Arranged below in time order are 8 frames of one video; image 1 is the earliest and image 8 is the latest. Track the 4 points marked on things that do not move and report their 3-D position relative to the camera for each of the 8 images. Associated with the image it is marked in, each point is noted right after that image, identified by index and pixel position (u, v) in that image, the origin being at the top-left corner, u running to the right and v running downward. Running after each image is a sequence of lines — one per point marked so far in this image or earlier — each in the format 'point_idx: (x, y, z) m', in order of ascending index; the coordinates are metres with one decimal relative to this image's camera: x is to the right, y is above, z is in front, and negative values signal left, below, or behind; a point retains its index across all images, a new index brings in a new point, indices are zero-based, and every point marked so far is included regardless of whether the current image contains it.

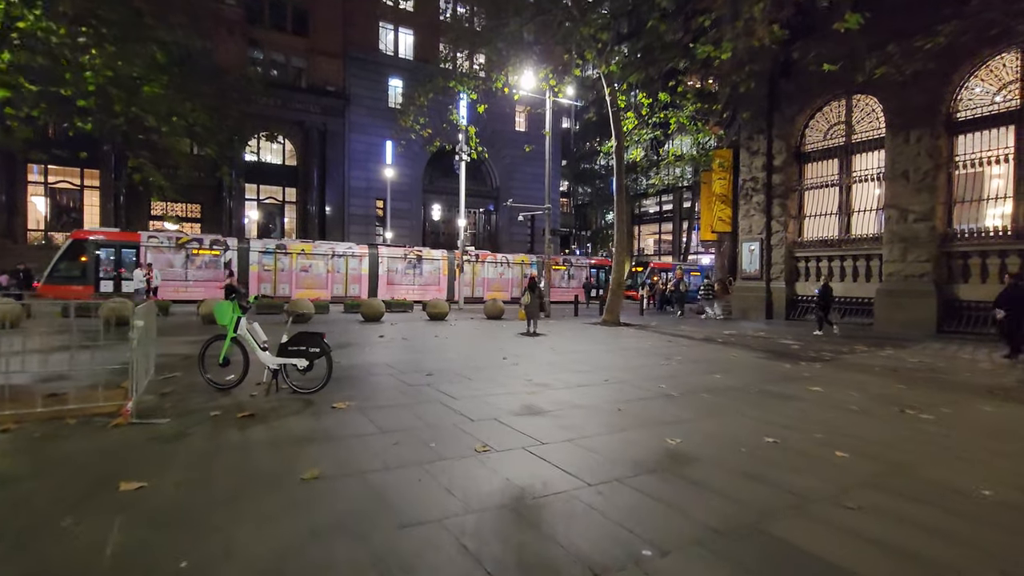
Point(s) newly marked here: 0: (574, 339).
0: (+1.7, -1.4, +14.6) m
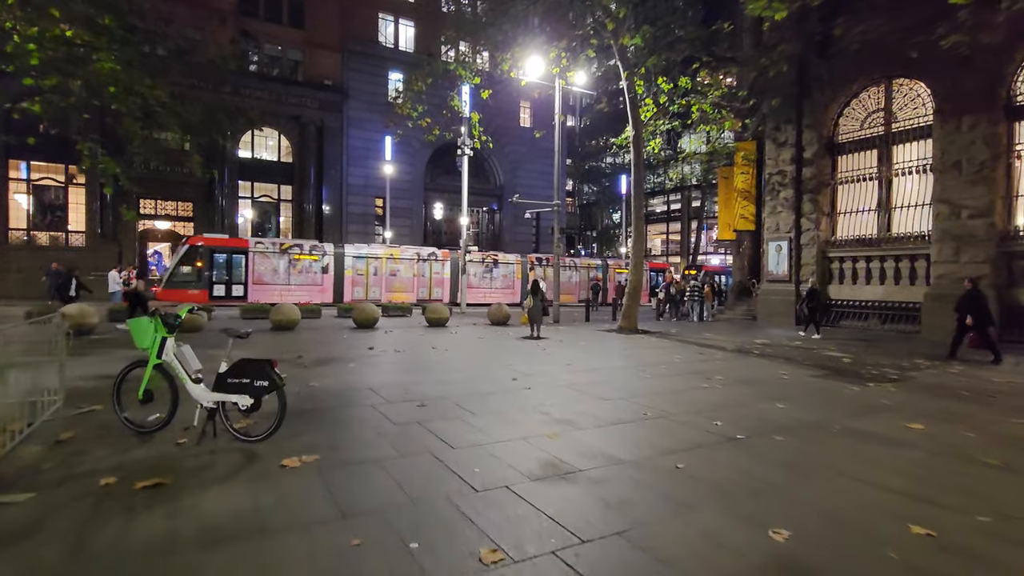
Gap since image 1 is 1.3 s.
0: (+1.9, -1.5, +12.8) m
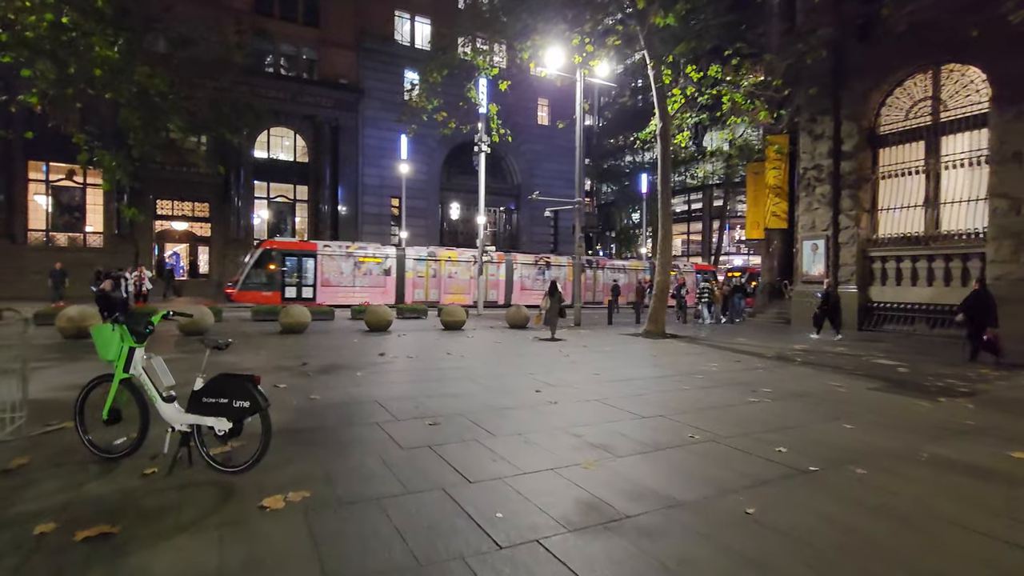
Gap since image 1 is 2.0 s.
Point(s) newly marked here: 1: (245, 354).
0: (+2.3, -1.5, +11.9) m
1: (-5.6, -1.3, +10.8) m
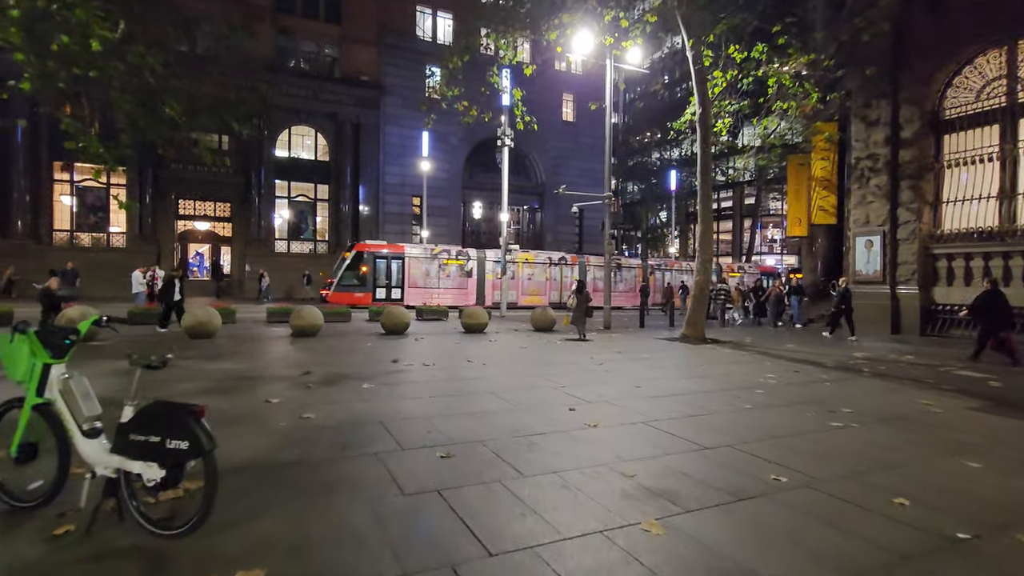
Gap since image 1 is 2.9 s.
0: (+2.9, -1.5, +10.6) m
1: (-5.0, -1.3, +9.9) m
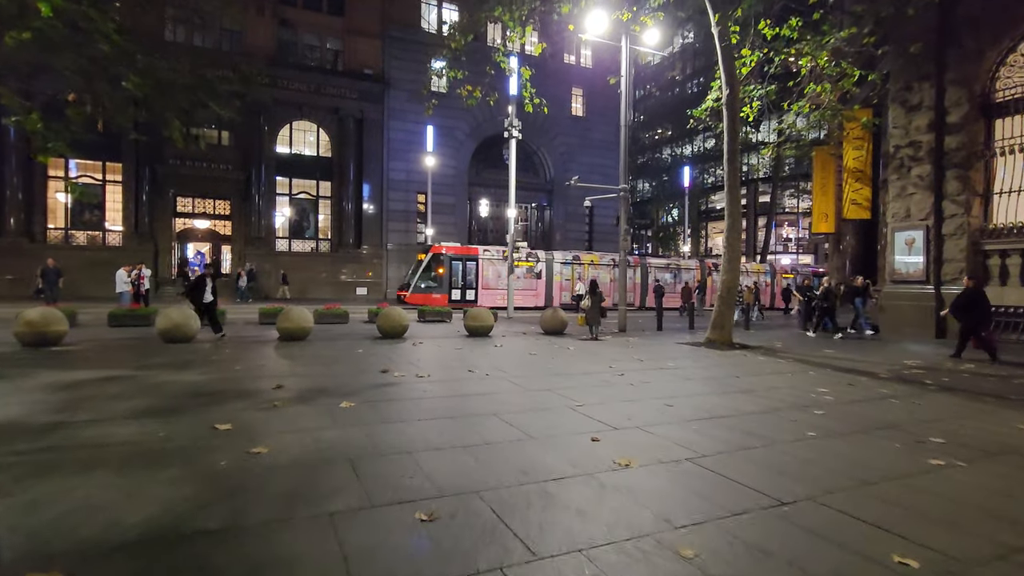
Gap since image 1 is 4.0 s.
0: (+3.0, -1.5, +9.3) m
1: (-4.9, -1.3, +8.6) m
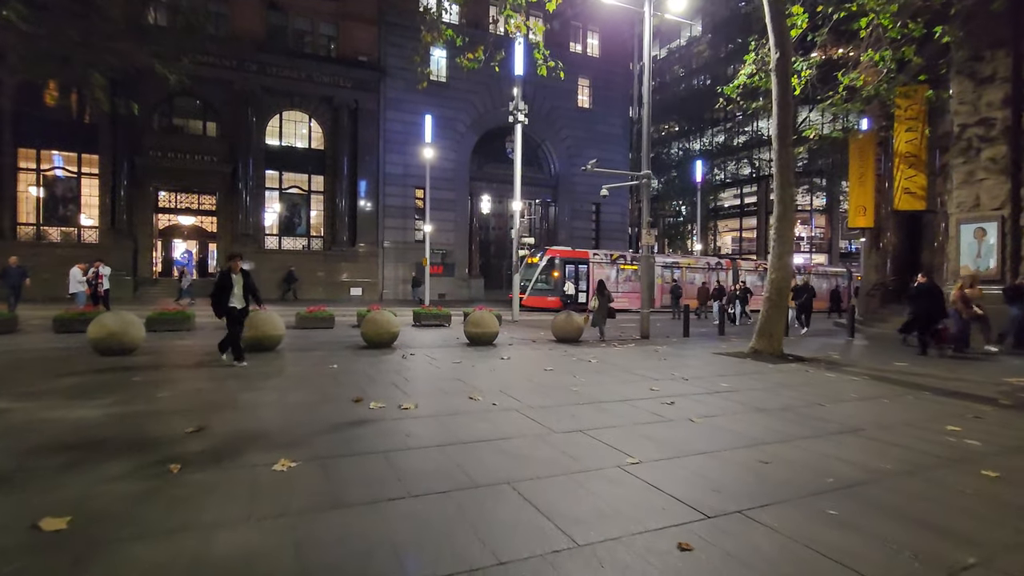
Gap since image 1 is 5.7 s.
0: (+3.2, -1.5, +7.2) m
1: (-4.7, -1.3, +6.5) m
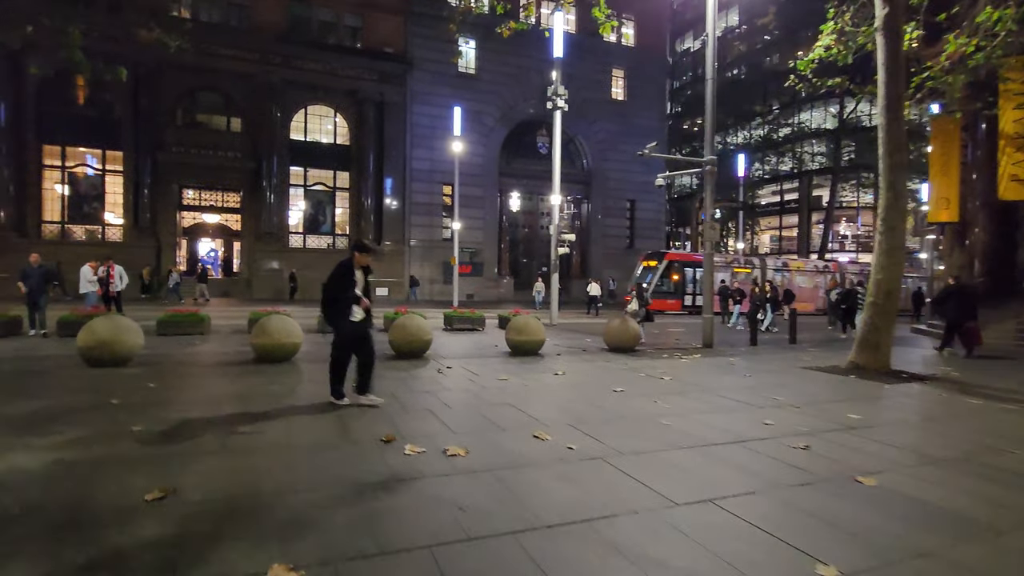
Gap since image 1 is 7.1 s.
0: (+4.0, -1.6, +5.4) m
1: (-4.0, -1.3, +5.1) m
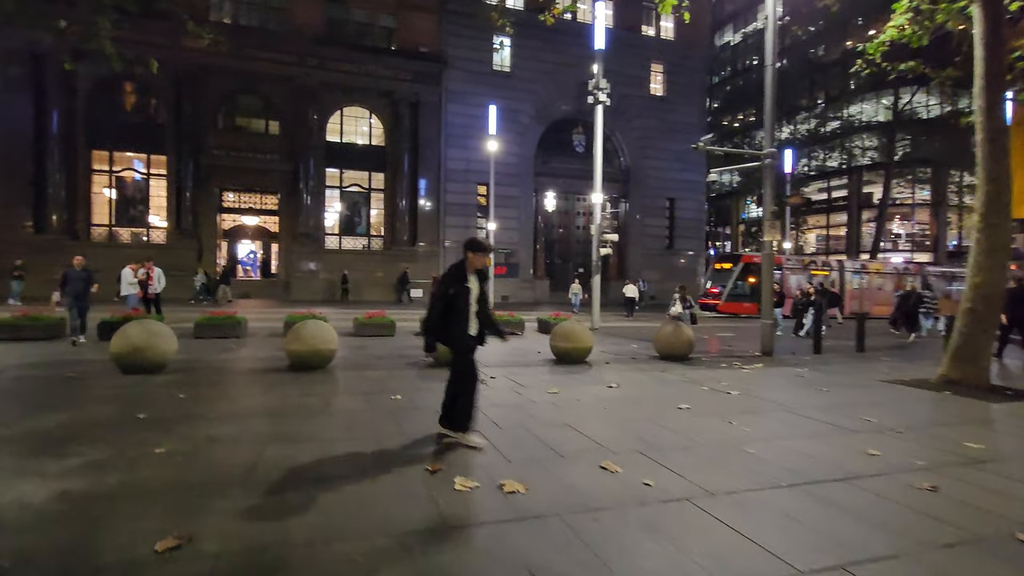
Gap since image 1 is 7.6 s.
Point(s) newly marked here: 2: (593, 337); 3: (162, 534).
0: (+4.5, -1.6, +4.4) m
1: (-3.4, -1.4, +4.6) m
2: (+1.6, -1.0, +10.3) m
3: (-2.1, -1.5, +3.2) m
